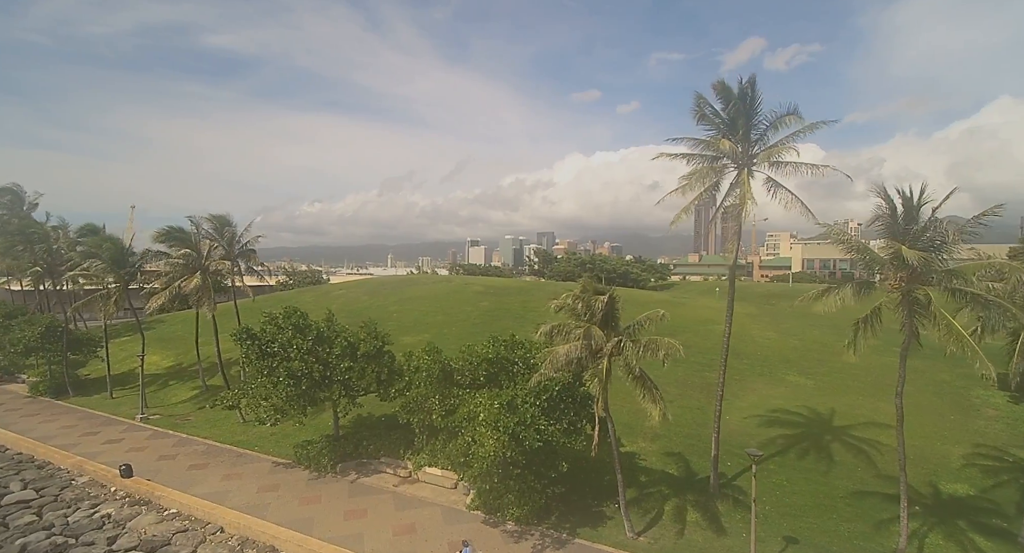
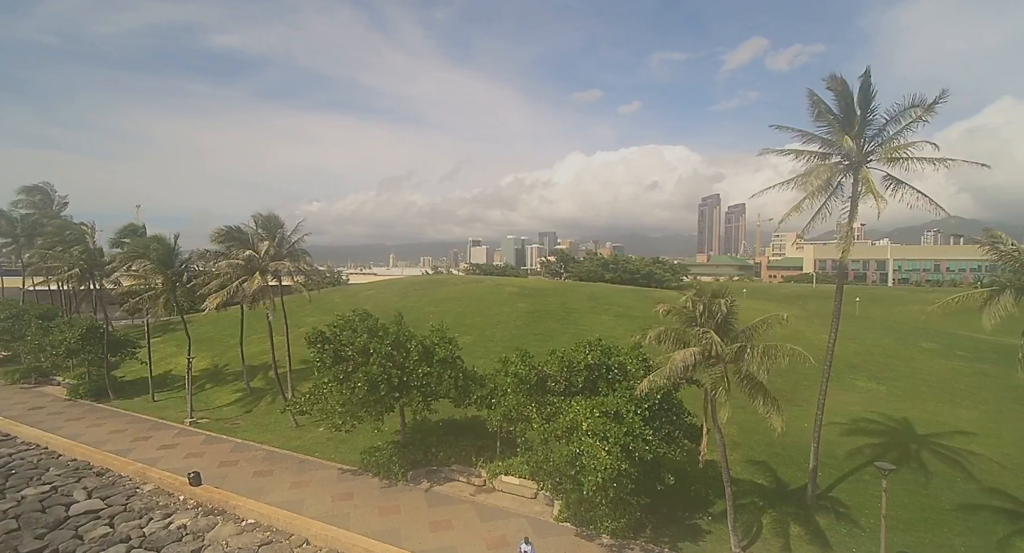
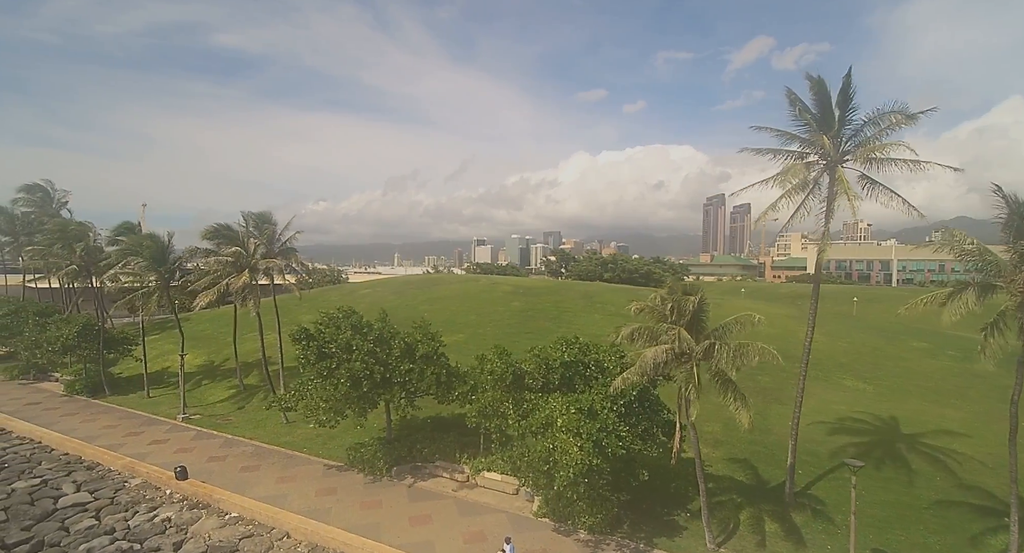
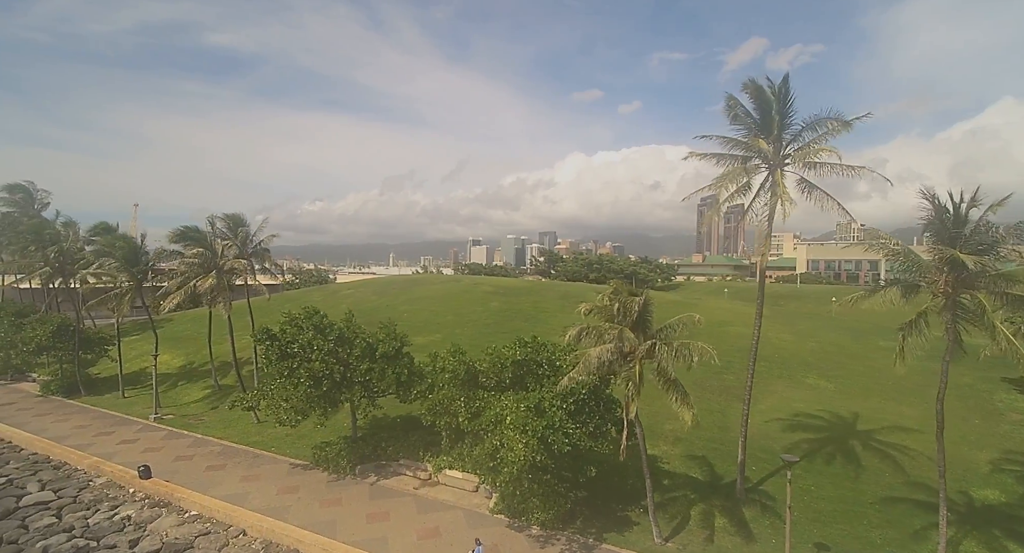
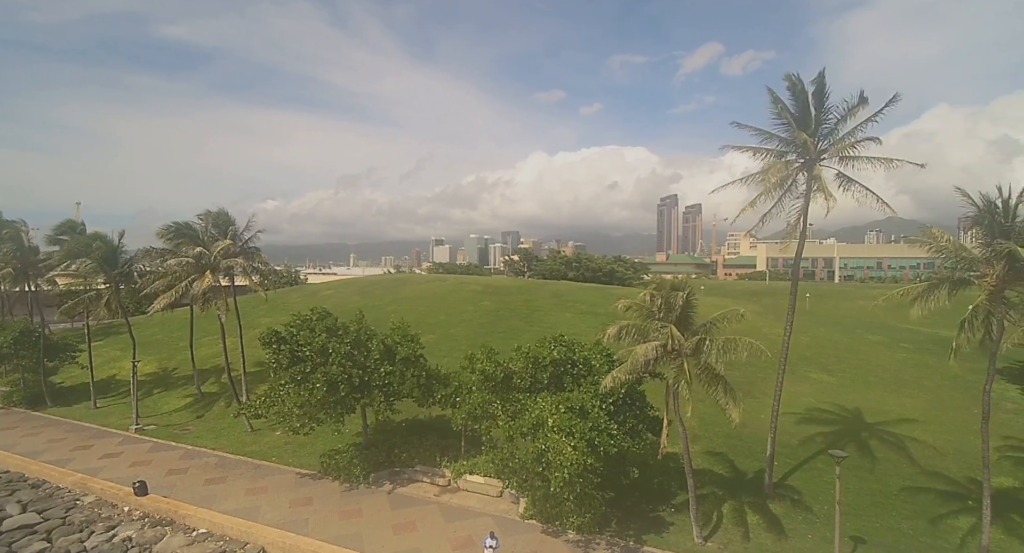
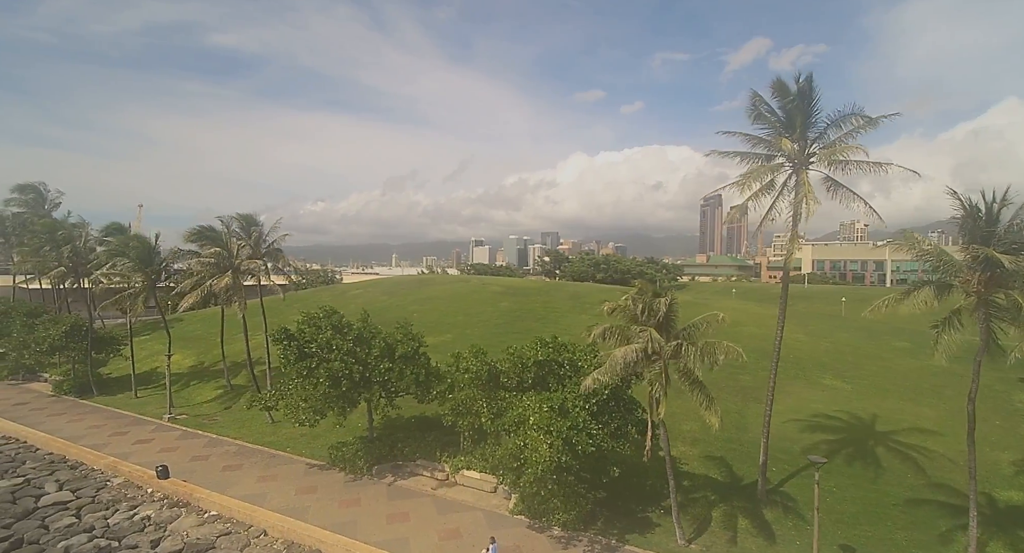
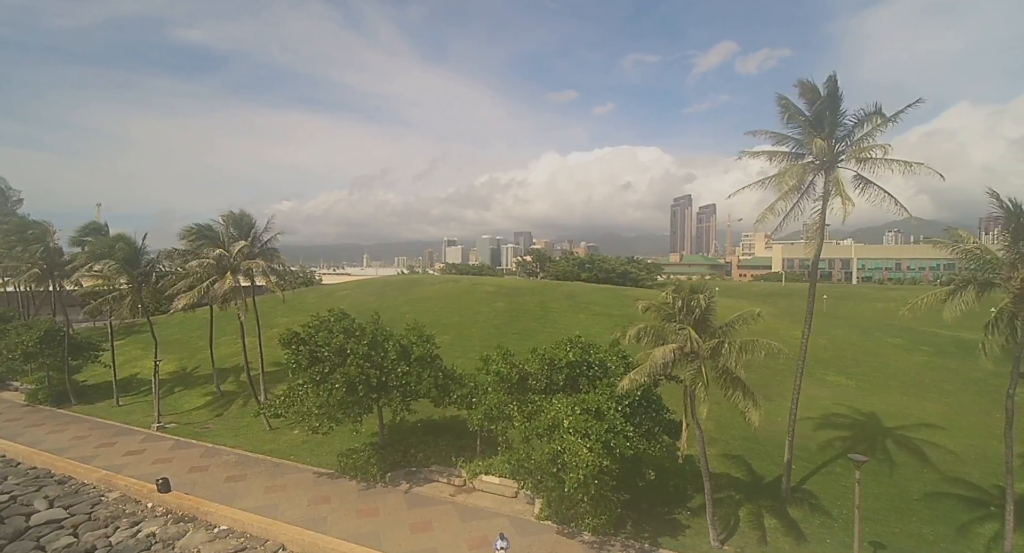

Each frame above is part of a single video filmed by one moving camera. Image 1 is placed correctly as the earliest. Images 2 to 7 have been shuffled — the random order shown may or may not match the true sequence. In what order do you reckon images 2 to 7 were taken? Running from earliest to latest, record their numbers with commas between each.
4, 6, 3, 2, 7, 5
